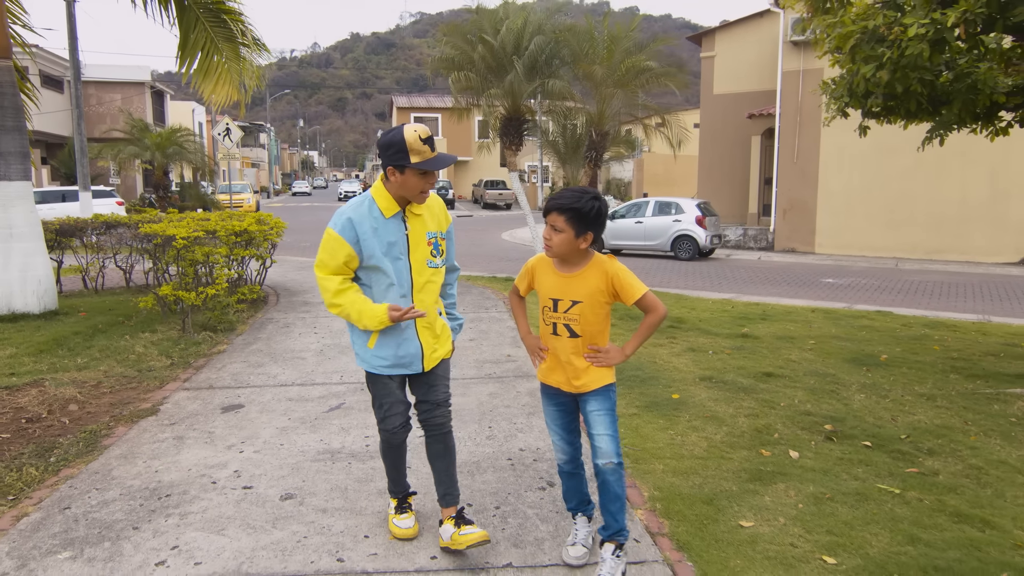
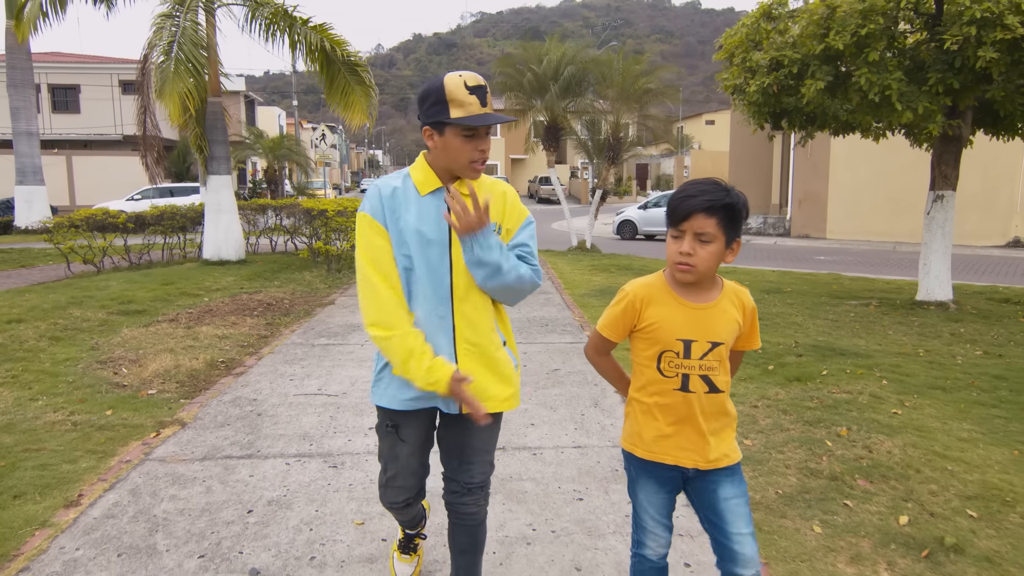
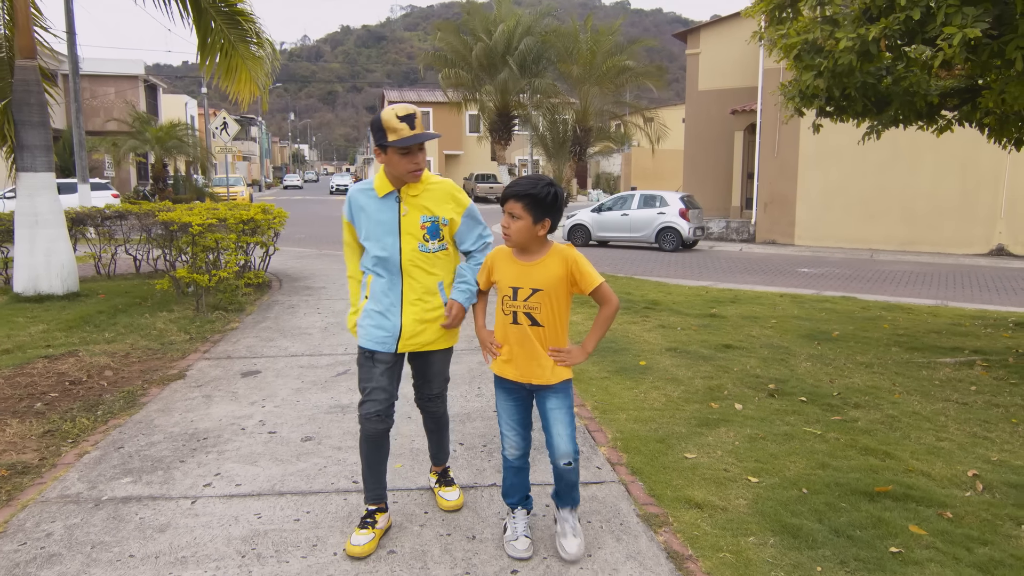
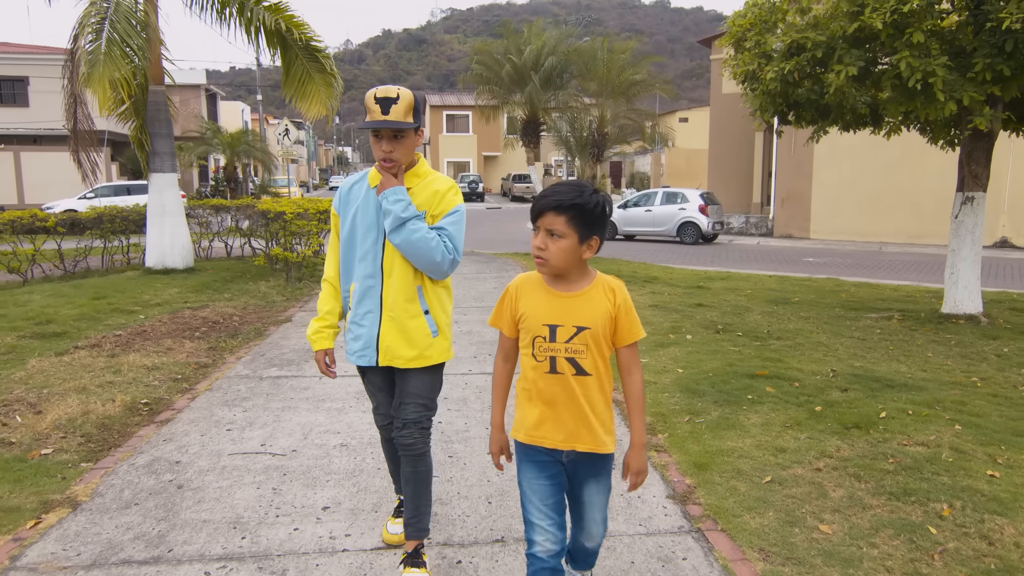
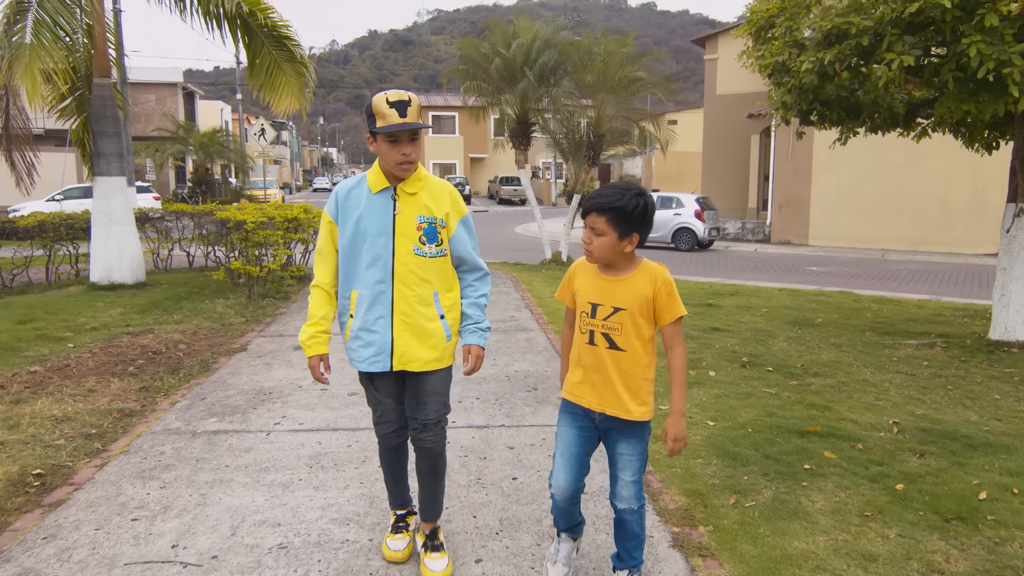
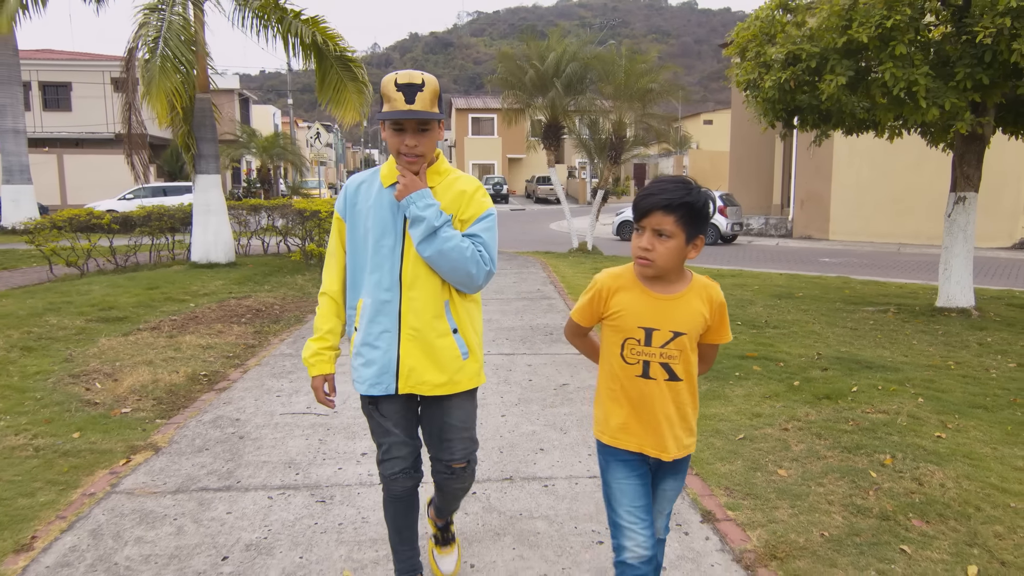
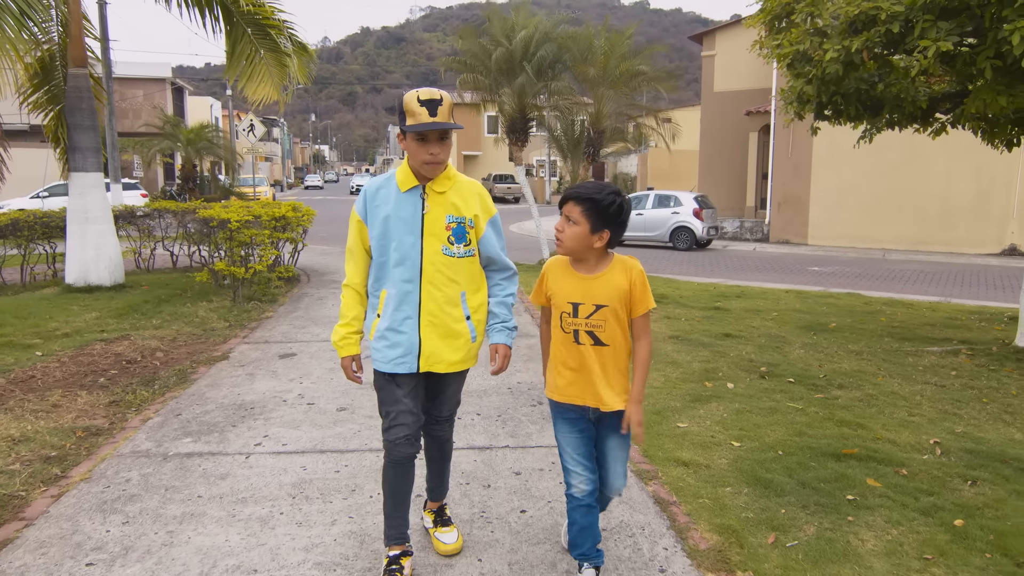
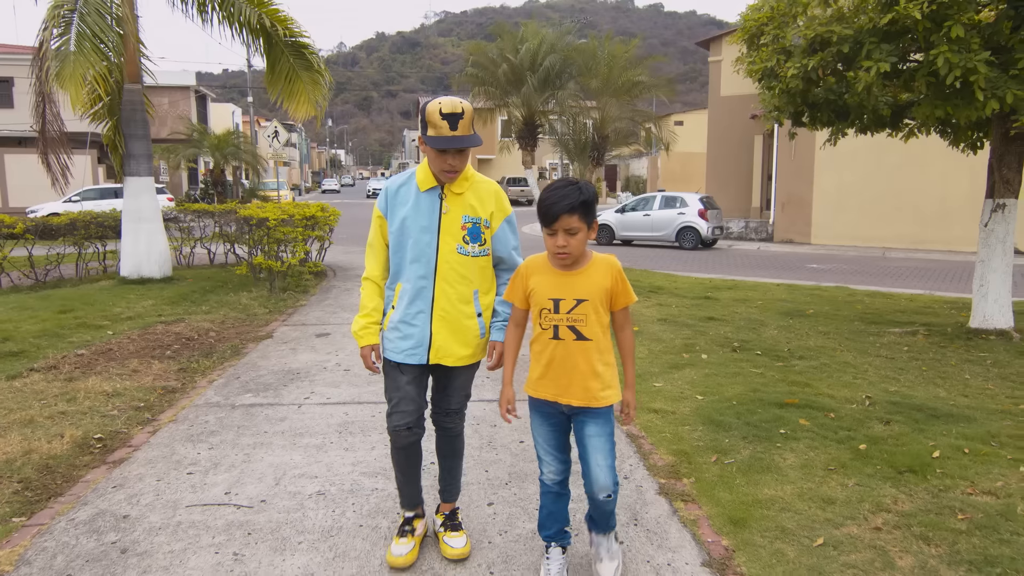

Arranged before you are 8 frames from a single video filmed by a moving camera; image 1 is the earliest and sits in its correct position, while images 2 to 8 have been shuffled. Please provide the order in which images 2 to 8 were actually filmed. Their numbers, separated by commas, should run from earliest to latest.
3, 7, 5, 8, 4, 6, 2
